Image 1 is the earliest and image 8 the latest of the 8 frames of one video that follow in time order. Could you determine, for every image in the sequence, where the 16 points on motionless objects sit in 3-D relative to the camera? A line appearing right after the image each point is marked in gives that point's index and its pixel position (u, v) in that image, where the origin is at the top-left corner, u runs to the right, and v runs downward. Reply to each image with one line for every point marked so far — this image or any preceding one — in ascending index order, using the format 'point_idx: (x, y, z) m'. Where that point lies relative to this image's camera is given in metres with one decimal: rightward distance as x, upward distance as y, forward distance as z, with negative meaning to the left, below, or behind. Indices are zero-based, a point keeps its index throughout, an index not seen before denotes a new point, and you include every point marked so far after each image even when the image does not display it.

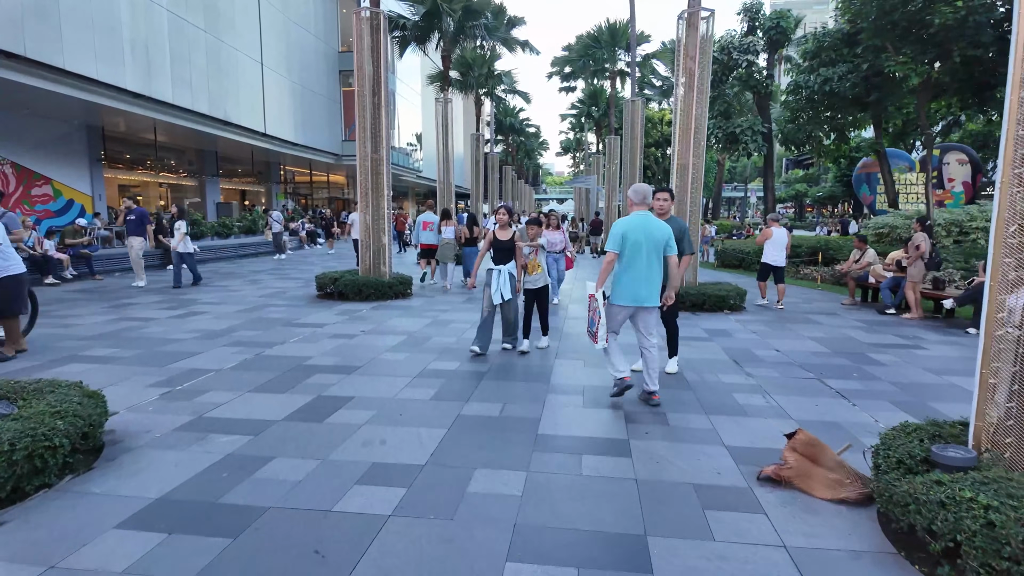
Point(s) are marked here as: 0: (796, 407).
0: (+2.5, -1.0, +5.2) m
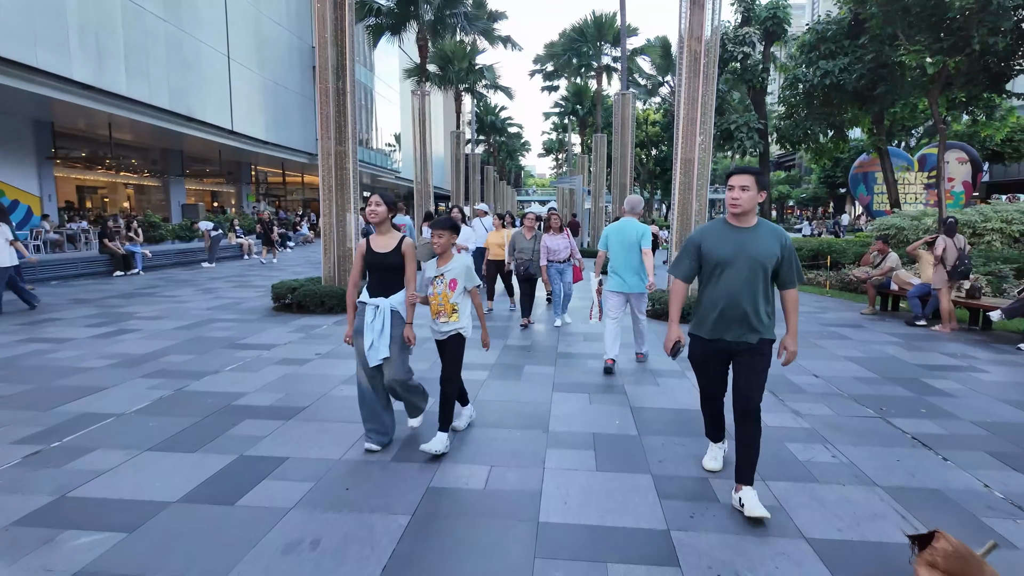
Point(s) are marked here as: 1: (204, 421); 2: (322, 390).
0: (+2.4, -1.2, +3.9) m
1: (-2.4, -1.0, +4.7) m
2: (-1.7, -0.9, +5.5) m
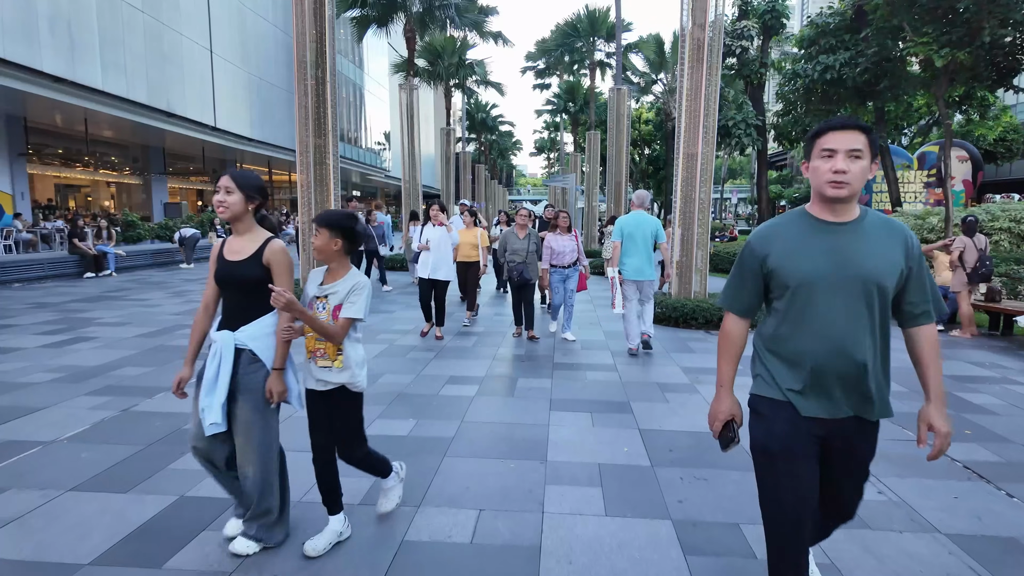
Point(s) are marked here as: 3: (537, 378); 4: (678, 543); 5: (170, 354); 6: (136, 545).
0: (+2.4, -1.2, +3.3) m
1: (-2.5, -1.1, +4.0) m
2: (-1.8, -1.0, +4.8) m
3: (+0.2, -0.9, +5.8) m
4: (+0.8, -1.2, +2.9) m
5: (-3.9, -0.8, +6.8) m
6: (-1.8, -1.2, +2.9) m
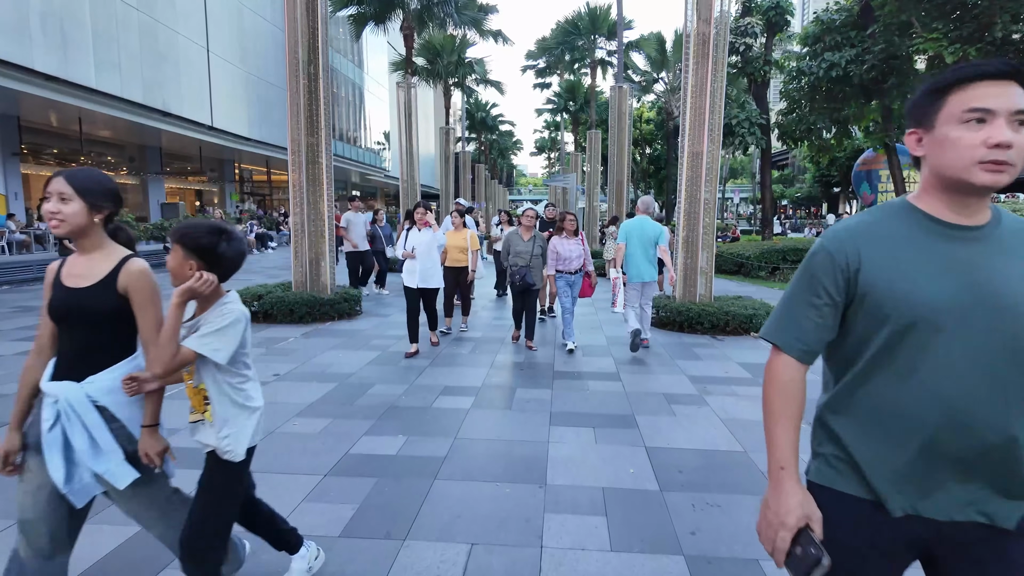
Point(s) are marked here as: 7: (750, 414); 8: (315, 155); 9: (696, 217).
0: (+2.3, -1.3, +3.0) m
1: (-2.5, -1.1, +3.7) m
2: (-1.8, -1.0, +4.5) m
3: (+0.2, -0.9, +5.5) m
4: (+0.8, -1.3, +2.6) m
5: (-3.9, -0.8, +6.5) m
6: (-1.8, -1.3, +2.6) m
7: (+2.0, -1.0, +4.9) m
8: (-3.0, +2.0, +9.2) m
9: (+2.8, +1.1, +9.1) m
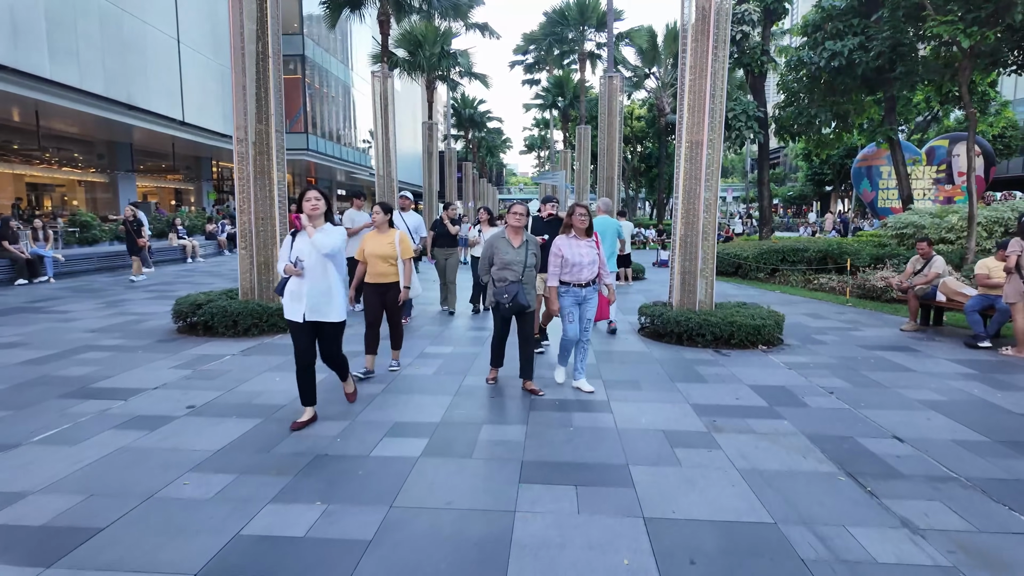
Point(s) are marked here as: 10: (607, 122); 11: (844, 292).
0: (+2.1, -1.3, +2.0) m
1: (-2.7, -1.2, +2.7) m
2: (-2.1, -1.1, +3.5) m
3: (0.0, -1.0, +4.5) m
4: (+0.6, -1.4, +1.6) m
5: (-4.2, -0.9, +5.4) m
6: (-2.0, -1.4, +1.5) m
7: (+1.7, -1.1, +3.9) m
8: (-3.4, +1.9, +8.1) m
9: (+2.5, +1.0, +8.1) m
10: (+3.1, +5.5, +19.7) m
11: (+6.8, -0.1, +12.2) m
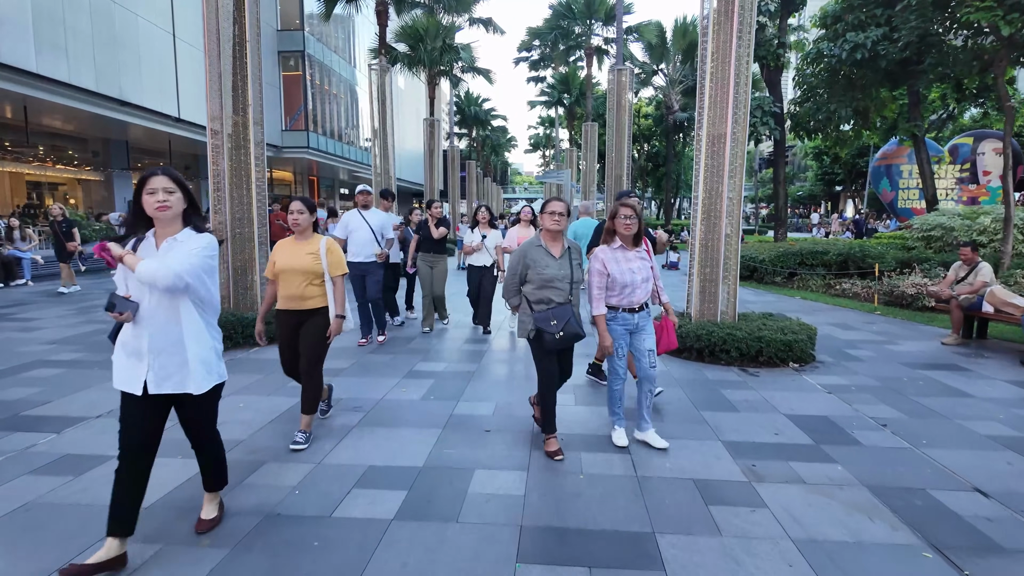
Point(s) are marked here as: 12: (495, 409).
0: (+2.1, -1.5, +1.3) m
1: (-2.8, -1.3, +1.9) m
2: (-2.1, -1.2, +2.7) m
3: (-0.1, -1.1, +3.7) m
4: (+0.5, -1.5, +0.8) m
5: (-4.2, -1.0, +4.6) m
6: (-2.1, -1.5, +0.8) m
7: (+1.7, -1.2, +3.2) m
8: (-3.3, +1.8, +7.4) m
9: (+2.5, +0.9, +7.3) m
10: (+3.3, +5.4, +18.9) m
11: (+6.8, -0.2, +11.4) m
12: (-0.1, -1.0, +4.9) m
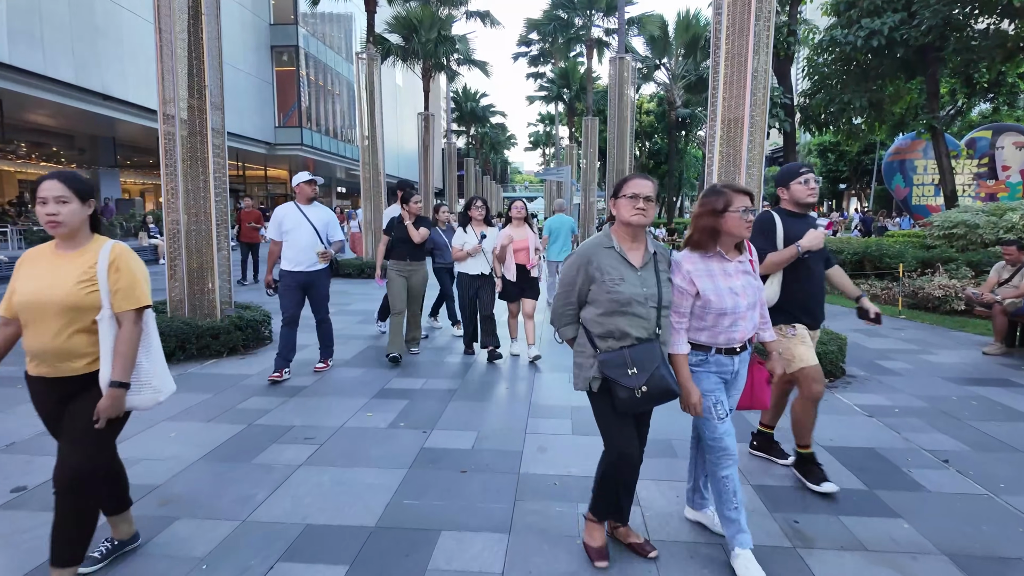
0: (+2.0, -1.5, +0.4) m
1: (-2.9, -1.4, +1.1) m
2: (-2.2, -1.3, +1.9) m
3: (-0.2, -1.2, +2.9) m
4: (+0.4, -1.6, 0.0) m
5: (-4.3, -1.1, +3.8) m
6: (-2.2, -1.5, 0.0) m
7: (+1.6, -1.3, +2.3) m
8: (-3.5, +1.8, +6.6) m
9: (+2.4, +0.8, +6.5) m
10: (+3.2, +5.3, +18.1) m
11: (+6.7, -0.2, +10.6) m
12: (-0.2, -1.0, +4.0) m
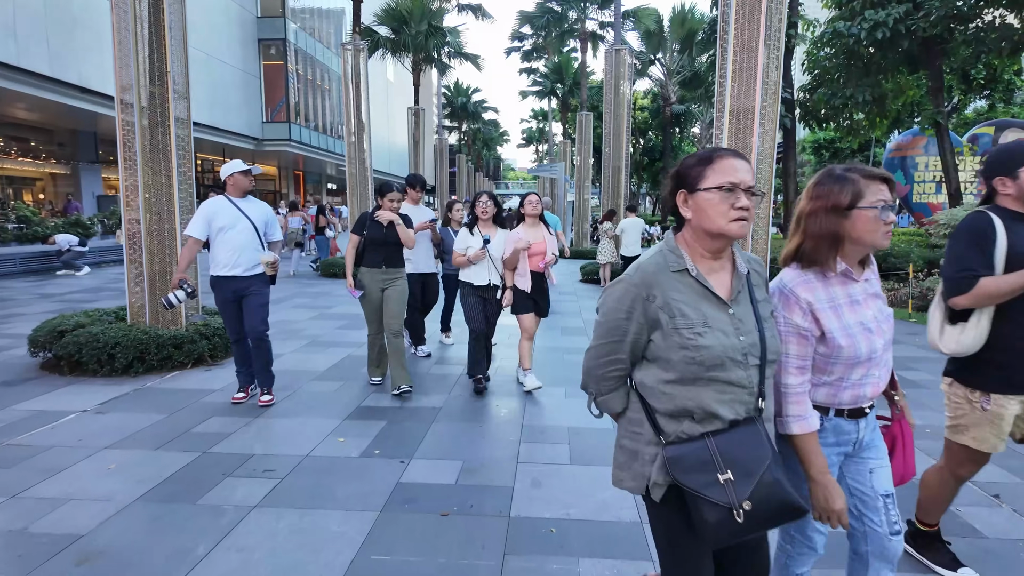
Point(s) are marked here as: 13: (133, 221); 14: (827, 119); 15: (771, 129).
0: (+1.9, -1.6, 0.0) m
1: (-2.9, -1.5, +0.6) m
2: (-2.2, -1.4, +1.4) m
3: (-0.2, -1.2, +2.4) m
4: (+0.4, -1.6, -0.5) m
5: (-4.3, -1.1, +3.3) m
6: (-2.2, -1.6, -0.6) m
7: (+1.5, -1.4, +1.8) m
8: (-3.5, +1.7, +6.0) m
9: (+2.3, +0.8, +6.0) m
10: (+2.9, +5.3, +17.6) m
11: (+6.6, -0.3, +10.1) m
12: (-0.3, -1.1, +3.5) m
13: (-3.8, +0.7, +6.0) m
14: (+8.7, +4.7, +16.4) m
15: (+2.6, +1.6, +6.0) m
